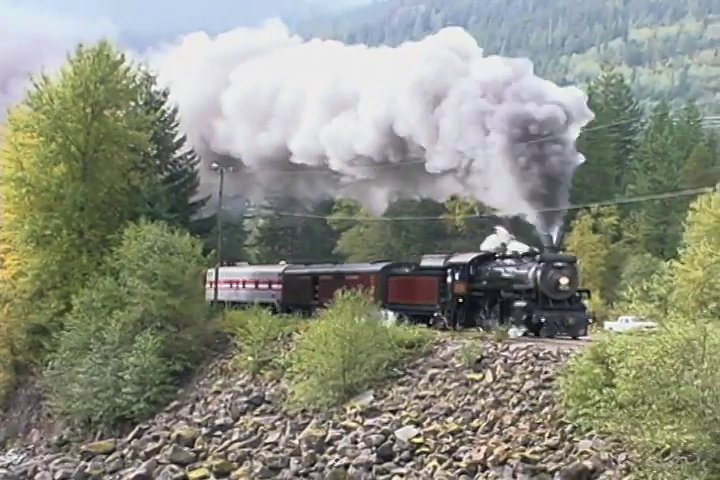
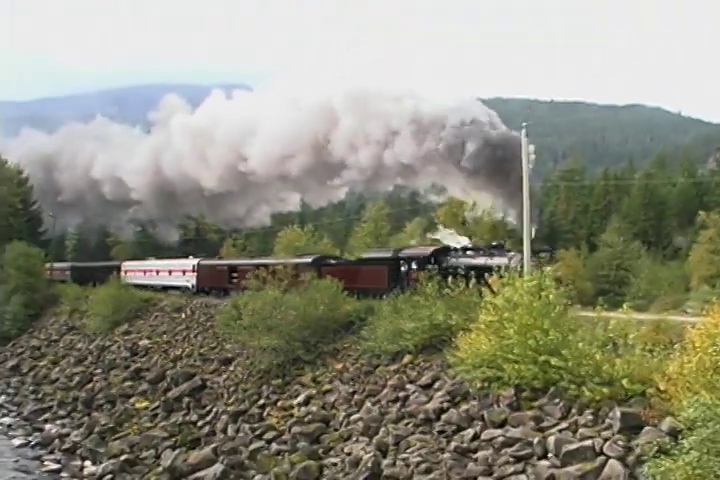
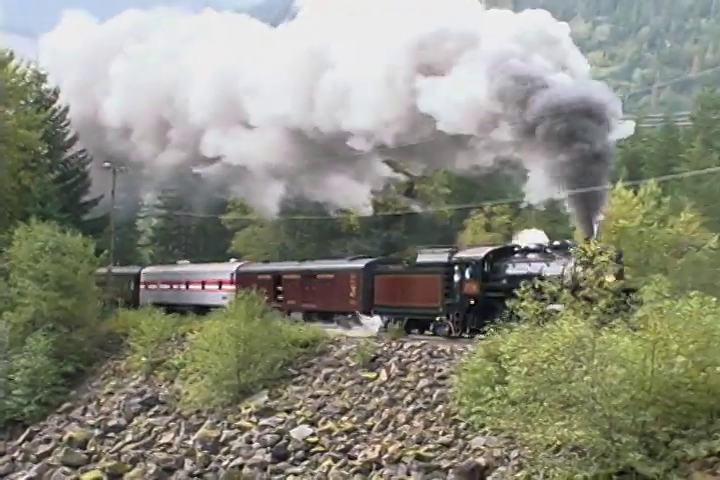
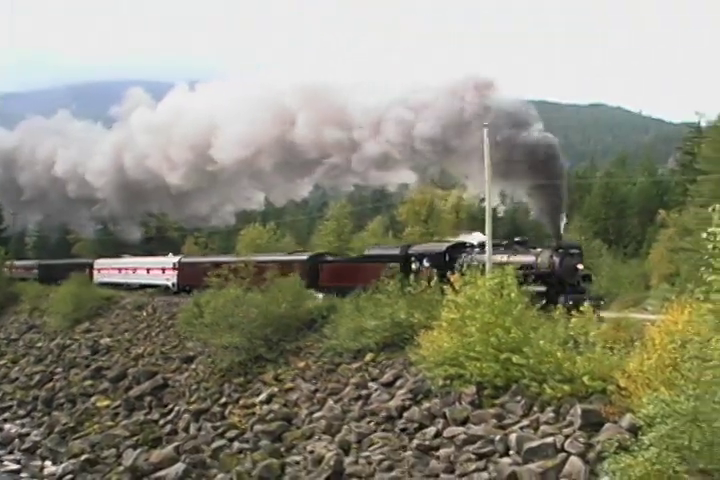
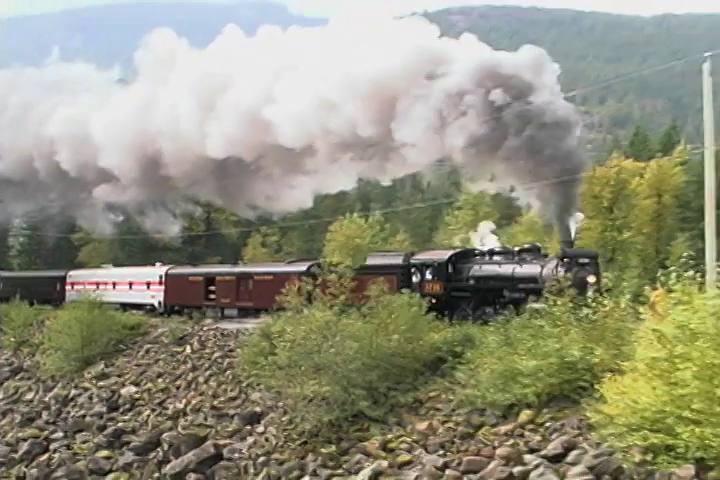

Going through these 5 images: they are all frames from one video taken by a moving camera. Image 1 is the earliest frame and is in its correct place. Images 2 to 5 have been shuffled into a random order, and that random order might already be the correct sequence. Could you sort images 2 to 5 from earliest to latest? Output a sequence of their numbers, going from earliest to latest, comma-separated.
3, 5, 2, 4
